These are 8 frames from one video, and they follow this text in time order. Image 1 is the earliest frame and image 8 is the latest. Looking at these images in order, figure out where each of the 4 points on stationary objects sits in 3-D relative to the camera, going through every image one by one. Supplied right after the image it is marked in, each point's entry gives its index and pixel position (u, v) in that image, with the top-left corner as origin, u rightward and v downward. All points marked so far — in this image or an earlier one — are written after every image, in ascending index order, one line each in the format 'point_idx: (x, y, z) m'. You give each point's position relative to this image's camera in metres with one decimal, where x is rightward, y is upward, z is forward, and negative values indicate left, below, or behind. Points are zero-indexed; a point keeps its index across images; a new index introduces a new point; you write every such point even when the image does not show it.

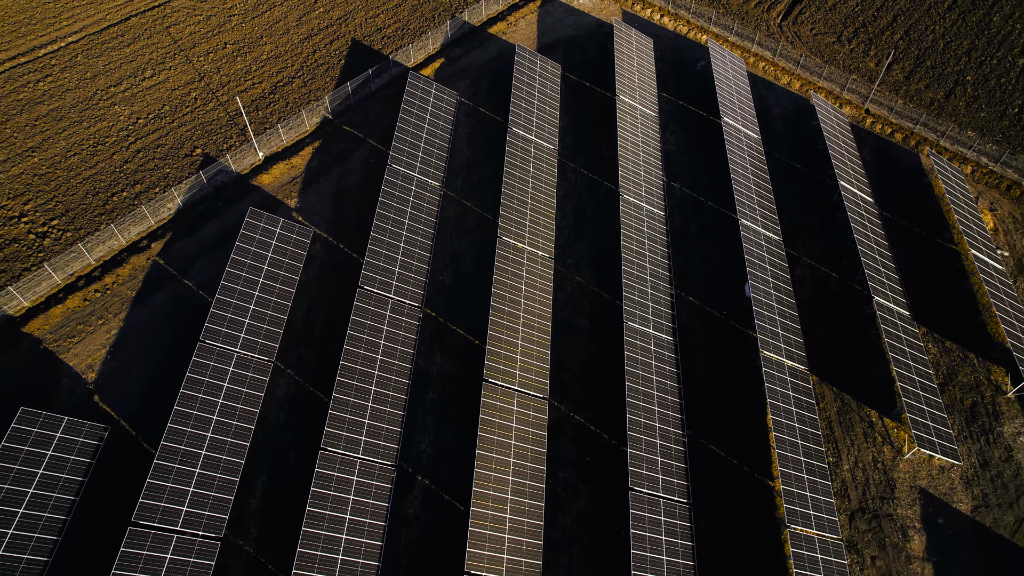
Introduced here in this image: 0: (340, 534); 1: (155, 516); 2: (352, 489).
0: (-3.2, -4.6, +19.2) m
1: (-6.7, -4.1, +19.2) m
2: (-3.1, -3.9, +20.0) m
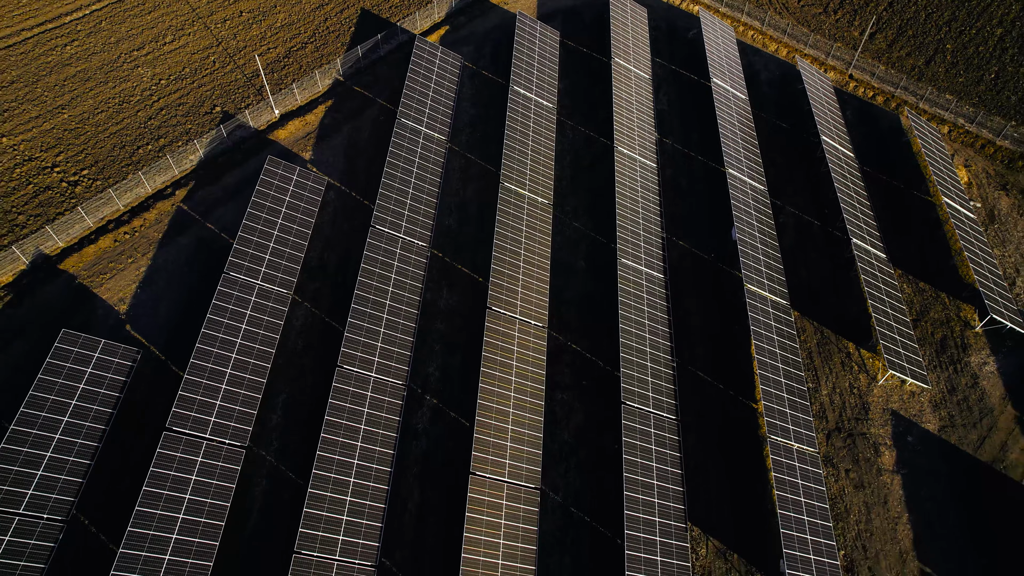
0: (-3.2, -3.1, +21.0) m
1: (-6.7, -2.7, +20.9) m
2: (-3.1, -2.4, +21.7) m
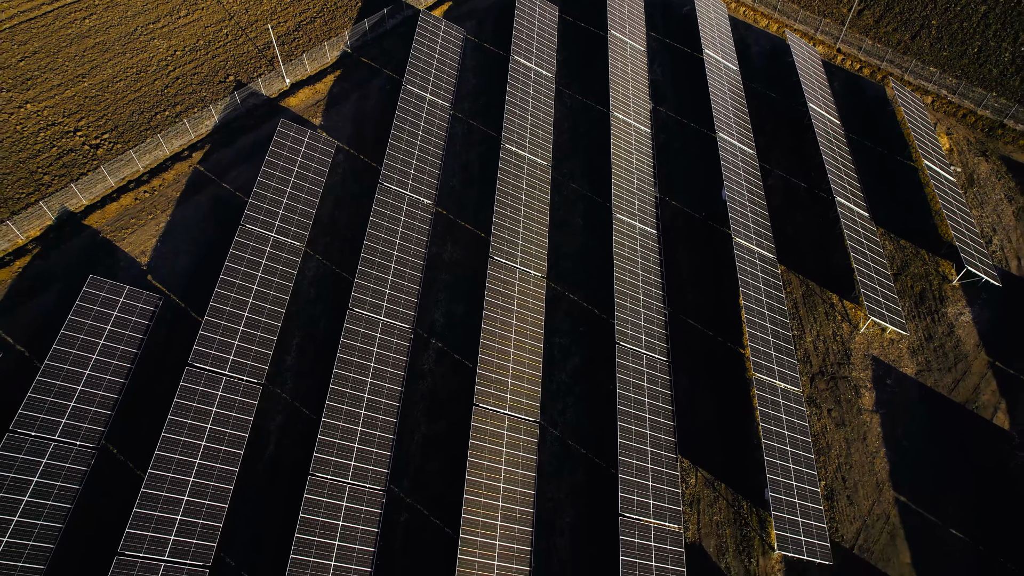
0: (-3.2, -1.9, +22.3) m
1: (-6.7, -1.5, +22.3) m
2: (-3.1, -1.2, +23.1) m
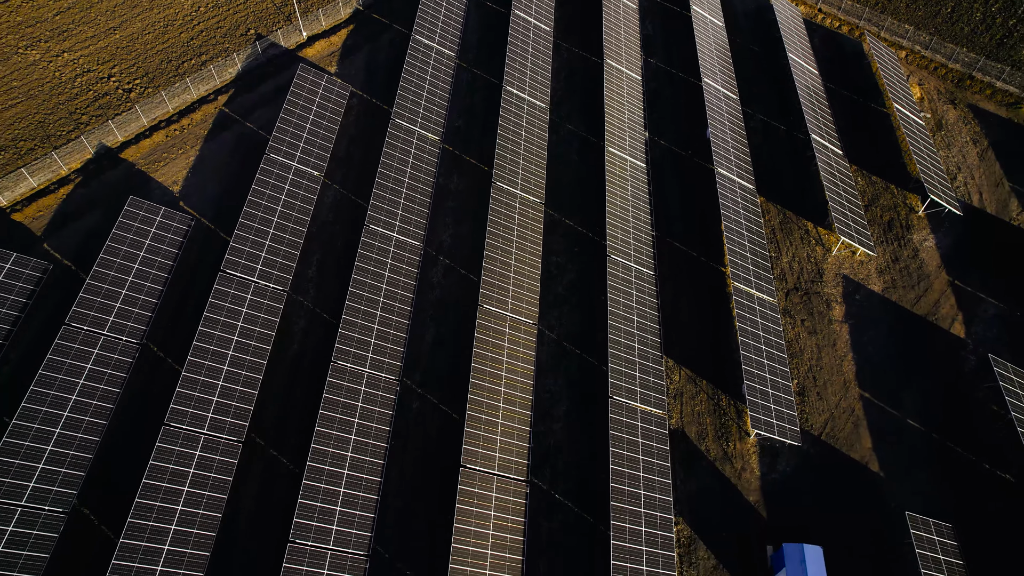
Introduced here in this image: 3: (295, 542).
0: (-3.2, +0.1, +24.7) m
1: (-6.6, +0.5, +24.6) m
2: (-3.1, +0.8, +25.4) m
3: (-4.2, -4.8, +19.8) m
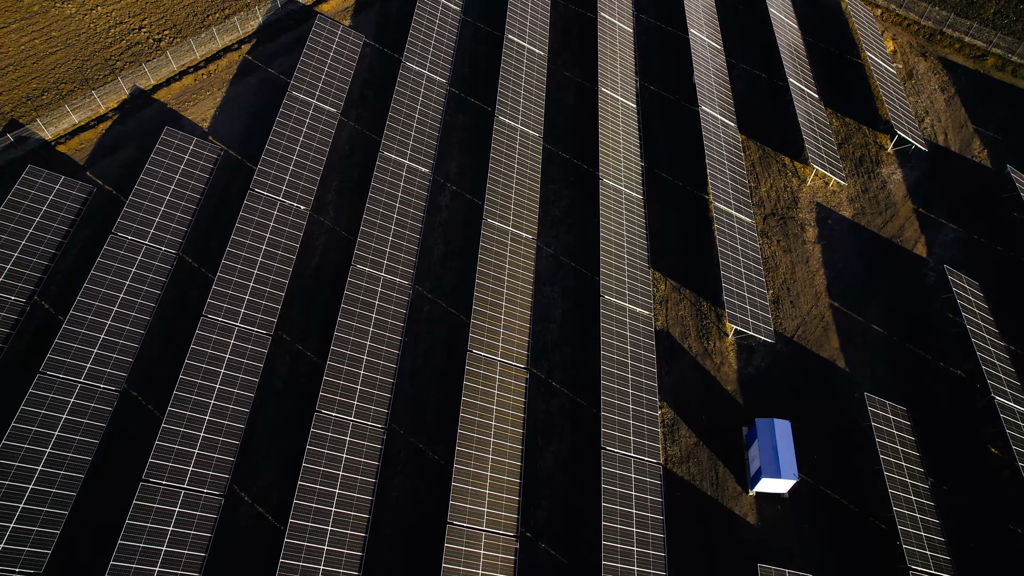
0: (-3.1, +2.3, +27.2) m
1: (-6.6, +2.7, +27.1) m
2: (-3.0, +3.0, +27.9) m
3: (-4.2, -2.7, +22.3) m
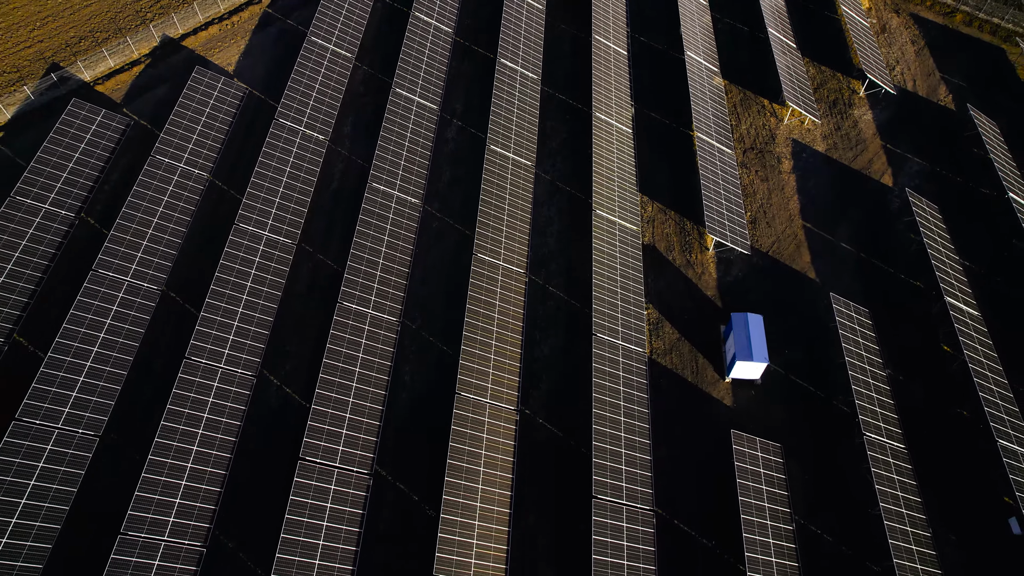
0: (-3.1, +4.5, +29.8) m
1: (-6.6, +4.9, +29.8) m
2: (-3.0, +5.2, +30.5) m
3: (-4.2, -0.4, +24.9) m
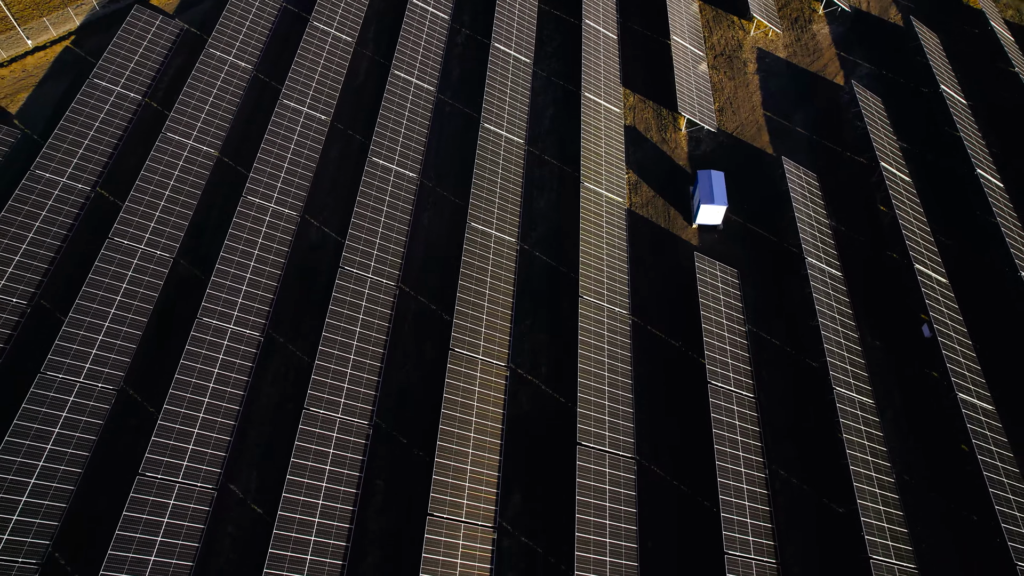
0: (-3.1, +8.6, +34.6) m
1: (-6.6, +9.0, +34.5) m
2: (-3.0, +9.3, +35.3) m
3: (-4.1, +3.7, +29.7) m
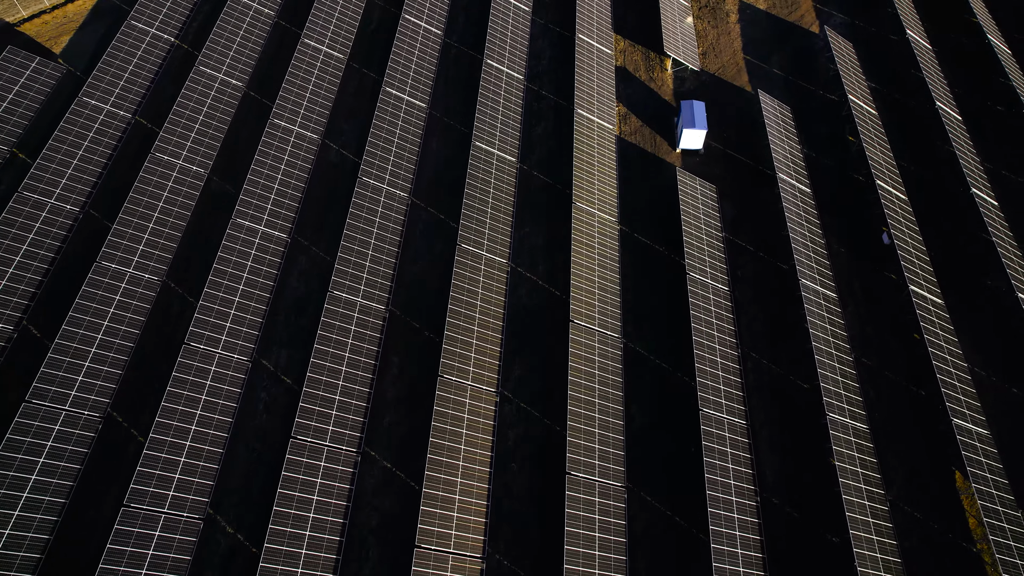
0: (-3.1, +11.2, +37.6) m
1: (-6.5, +11.6, +37.6) m
2: (-3.0, +11.9, +38.4) m
3: (-4.1, +6.3, +32.7) m
